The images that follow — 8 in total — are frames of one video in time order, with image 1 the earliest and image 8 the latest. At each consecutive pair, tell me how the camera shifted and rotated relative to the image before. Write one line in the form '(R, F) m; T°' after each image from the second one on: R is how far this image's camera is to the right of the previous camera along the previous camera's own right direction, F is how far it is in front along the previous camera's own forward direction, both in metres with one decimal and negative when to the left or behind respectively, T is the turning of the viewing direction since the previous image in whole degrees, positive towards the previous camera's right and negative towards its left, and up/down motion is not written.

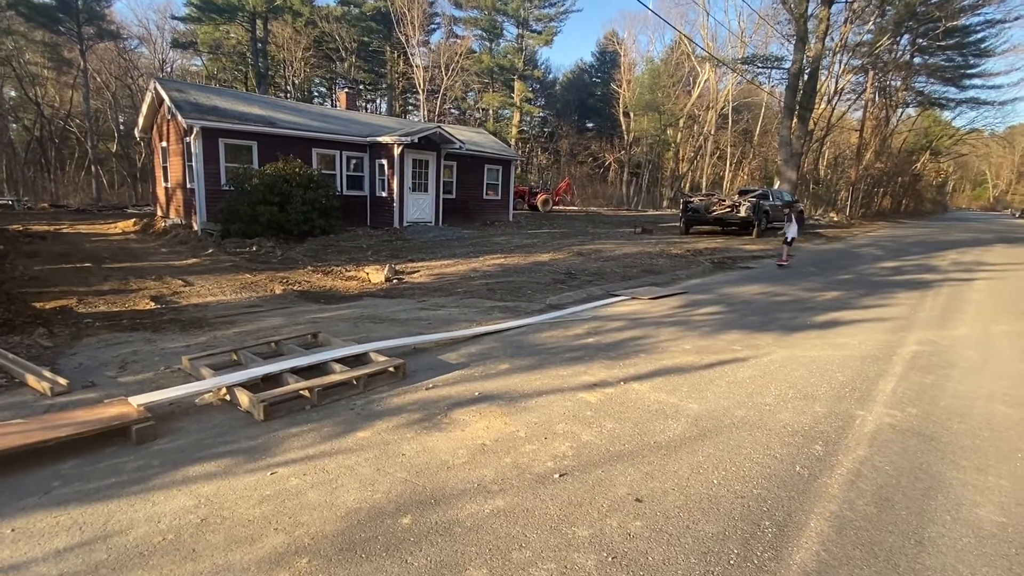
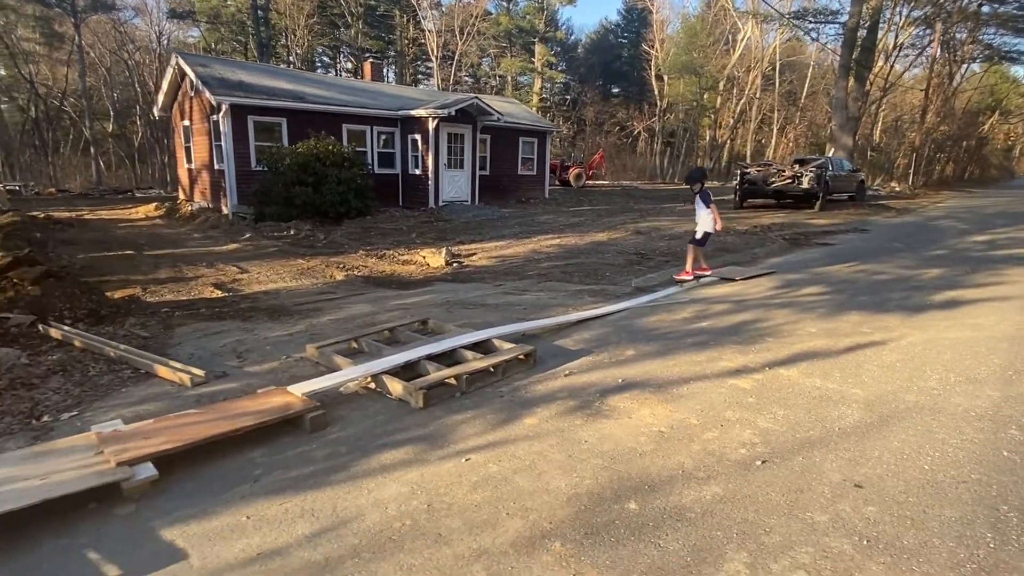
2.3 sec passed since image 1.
(-1.1, 0.0) m; -1°
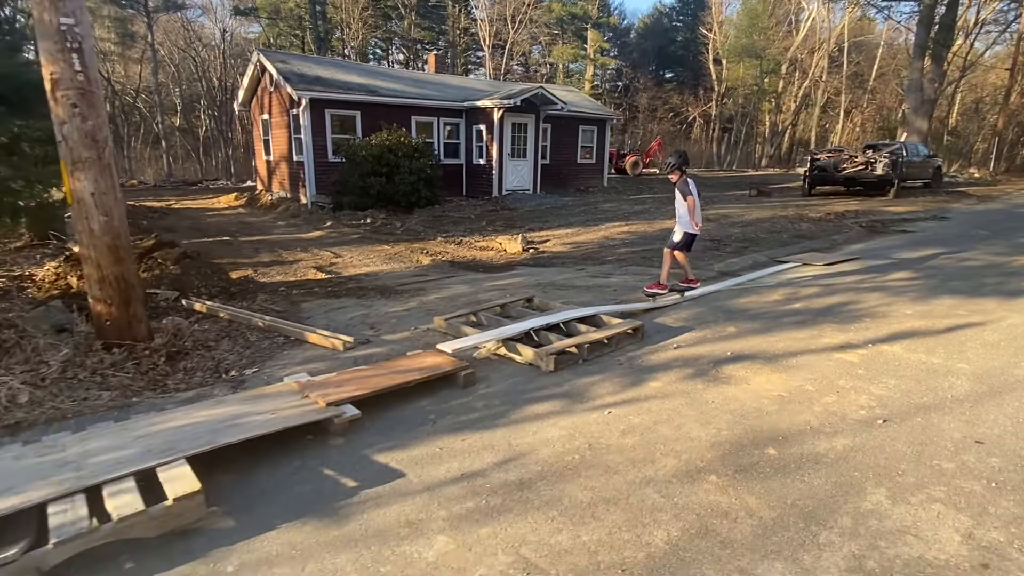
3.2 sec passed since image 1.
(-0.6, -0.5) m; -5°
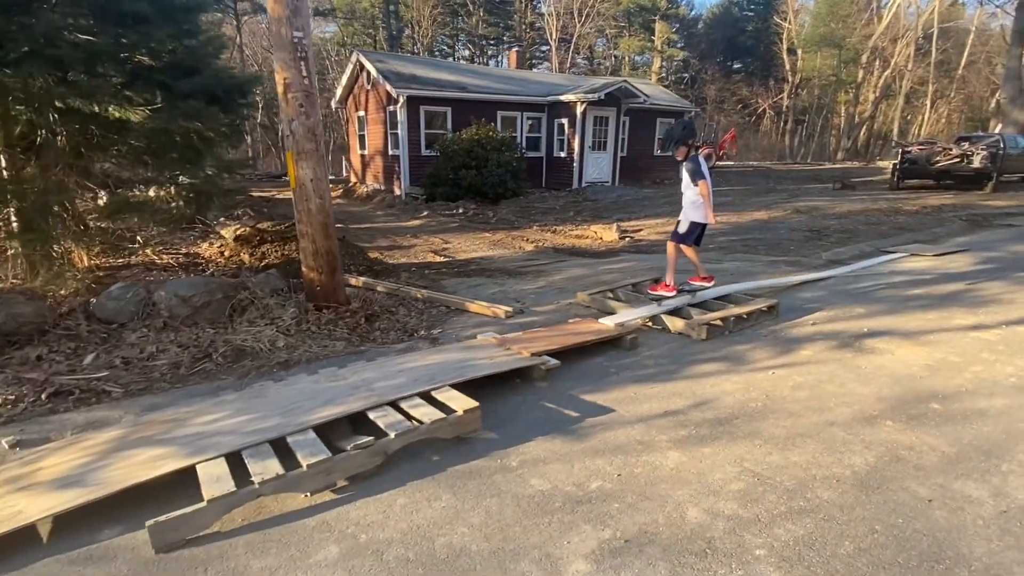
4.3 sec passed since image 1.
(-0.9, -0.7) m; -6°
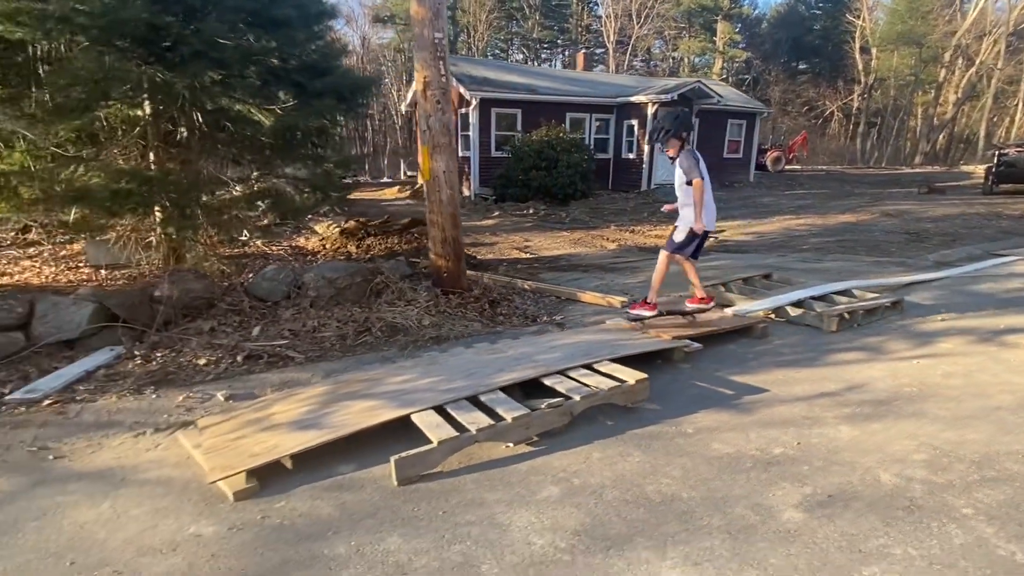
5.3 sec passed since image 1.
(-0.8, -0.3) m; -5°
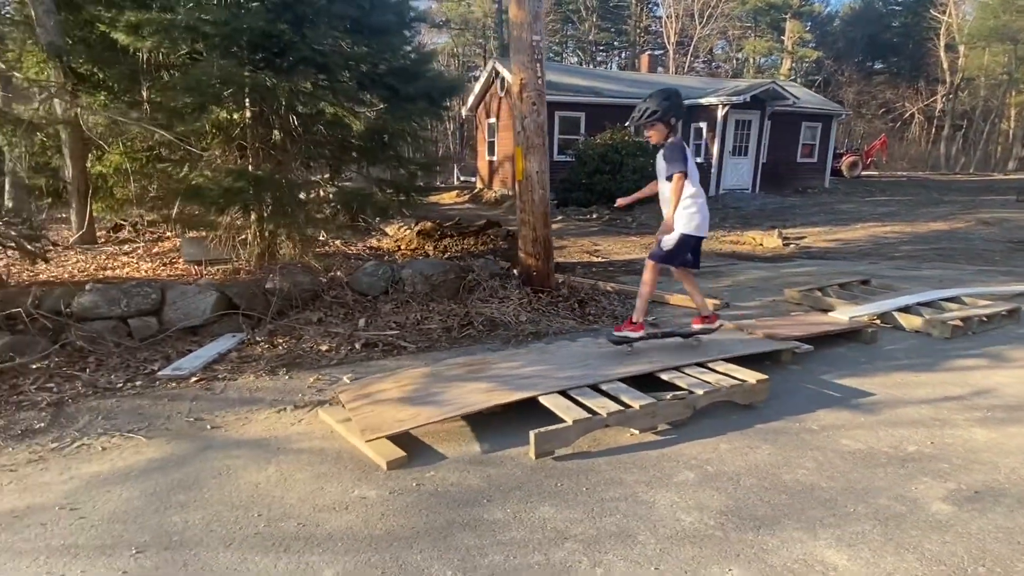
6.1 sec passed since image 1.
(-0.5, -0.2) m; -5°
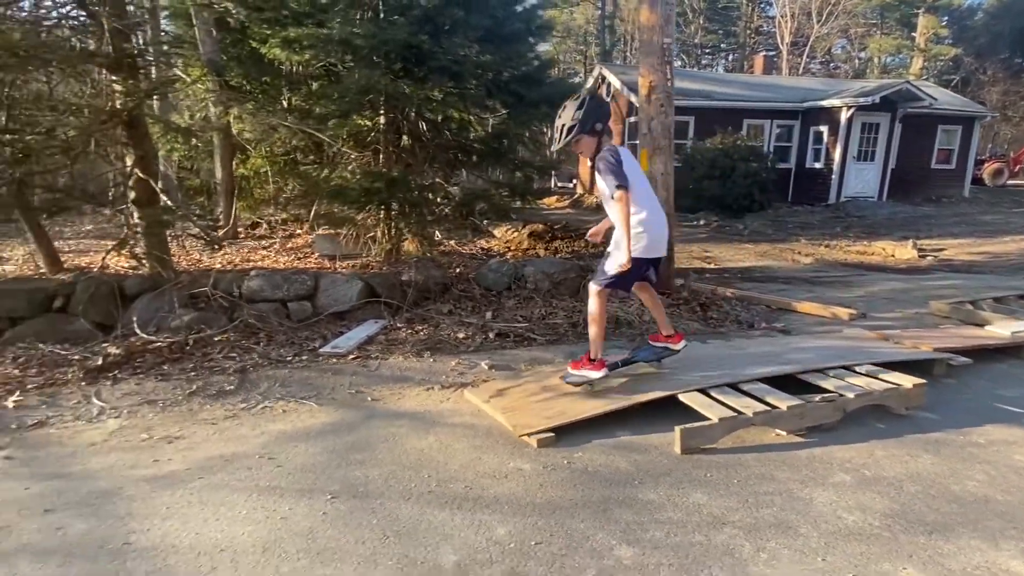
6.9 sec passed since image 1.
(-0.3, -0.2) m; -9°
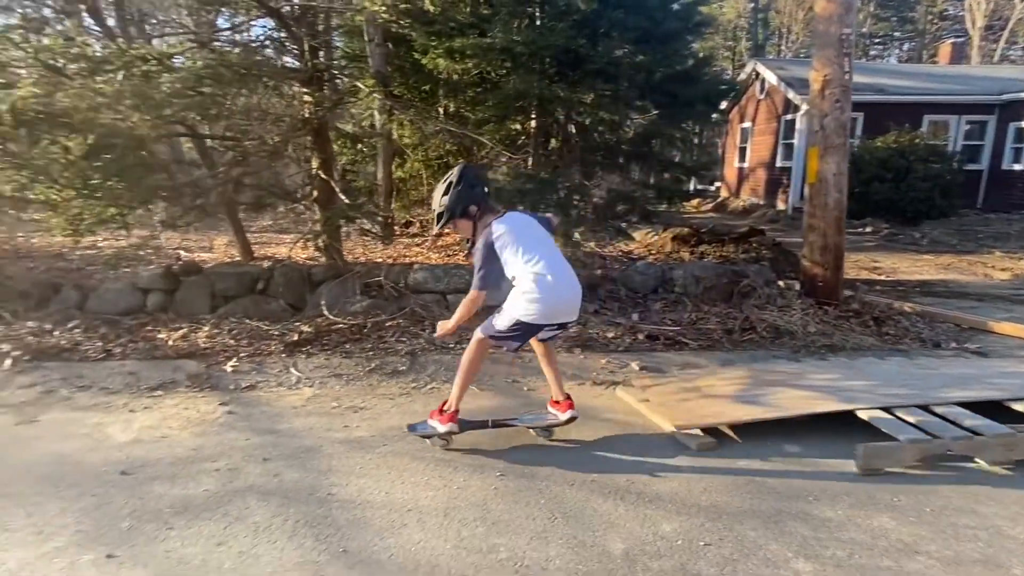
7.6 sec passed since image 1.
(-0.2, -0.1) m; -13°
